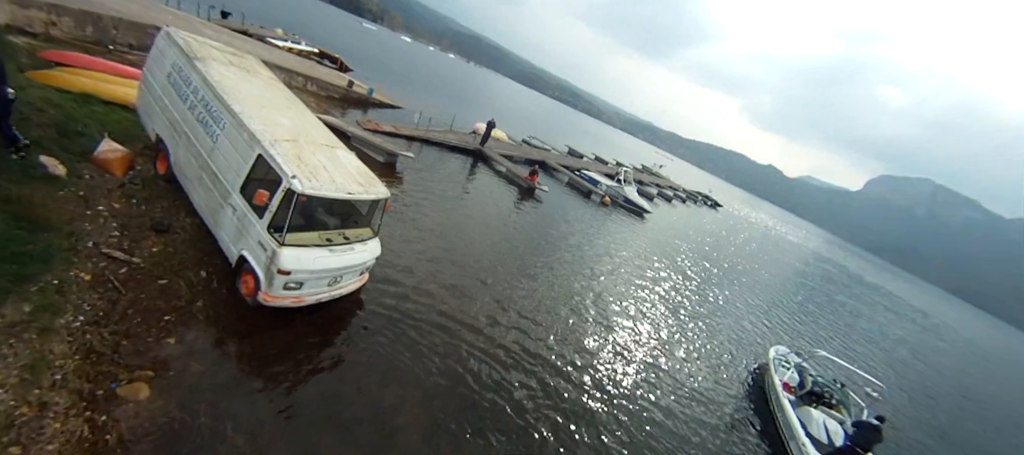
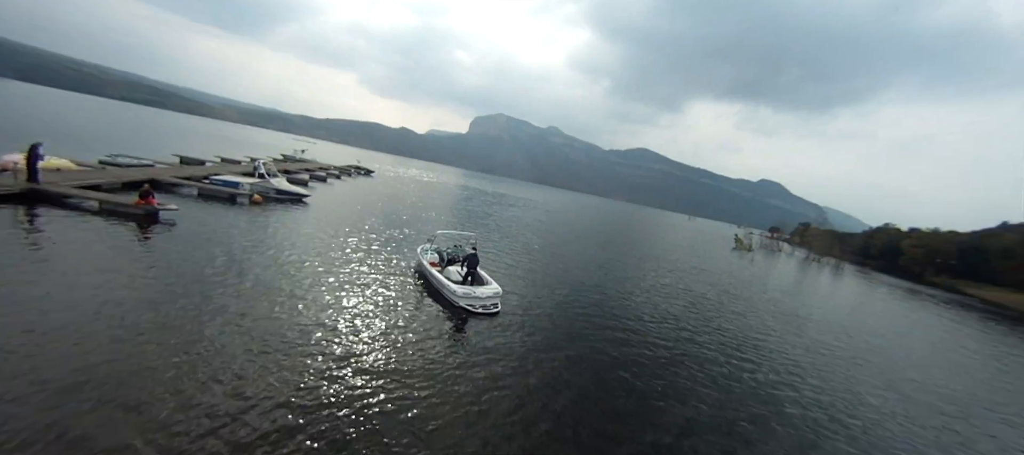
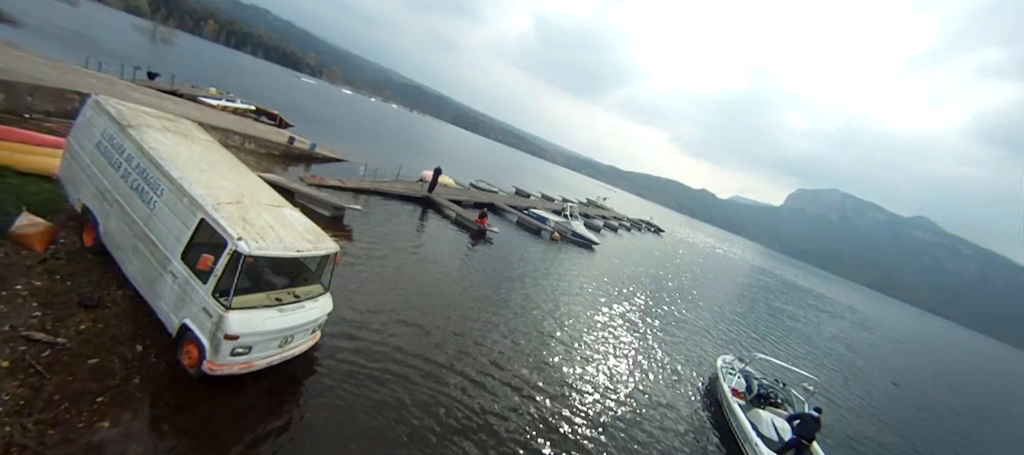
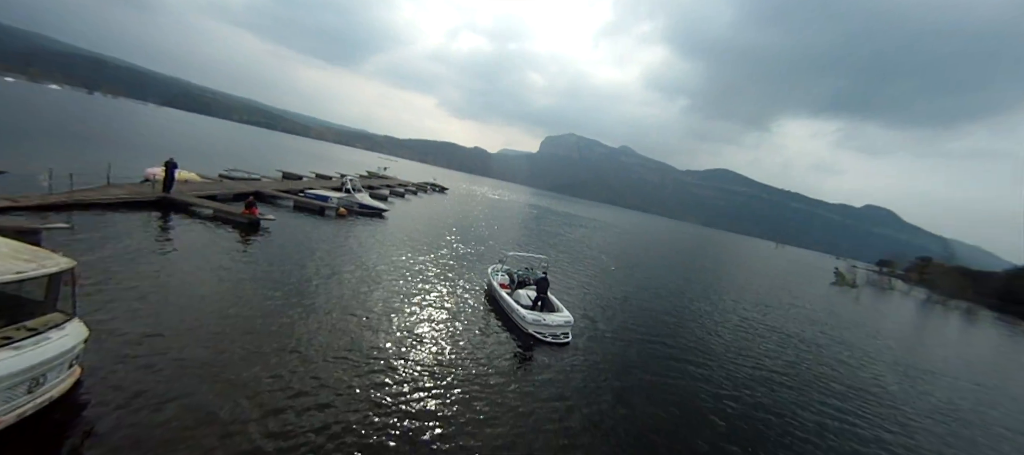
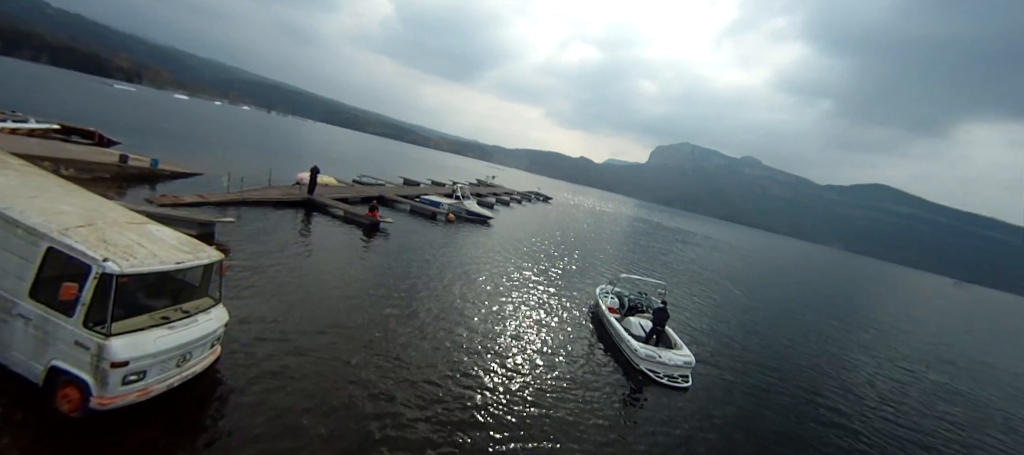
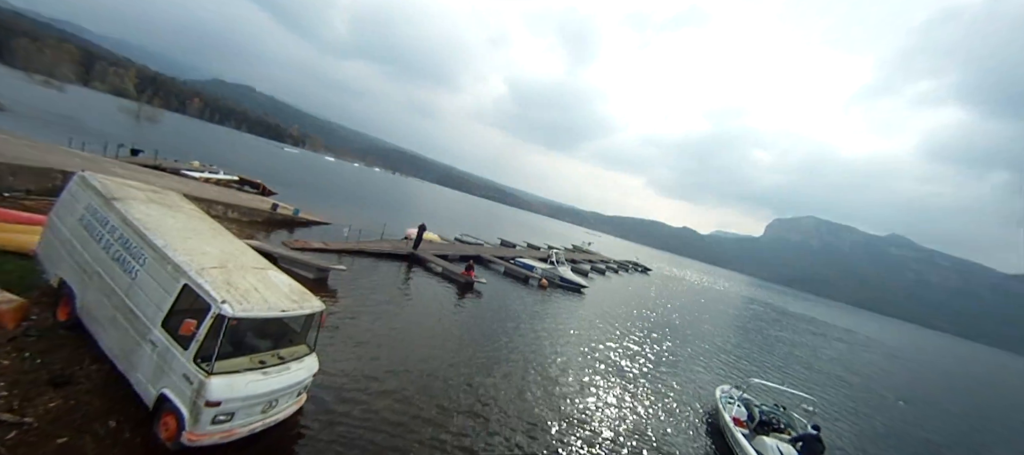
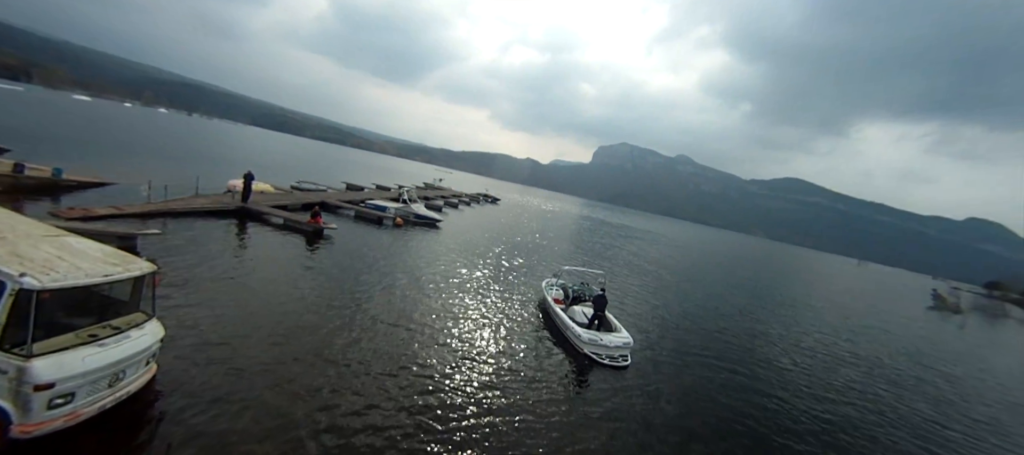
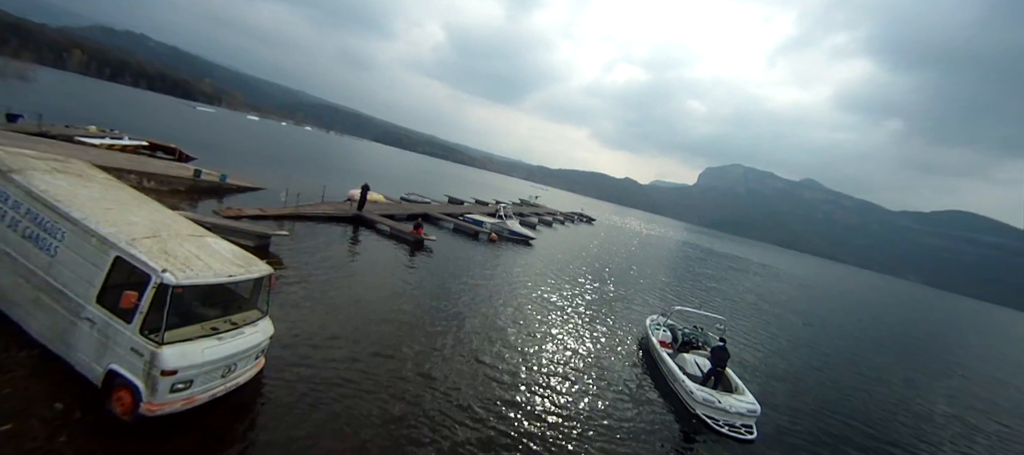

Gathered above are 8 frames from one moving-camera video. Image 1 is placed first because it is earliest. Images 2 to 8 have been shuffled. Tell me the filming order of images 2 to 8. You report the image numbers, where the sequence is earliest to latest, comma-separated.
3, 6, 8, 5, 7, 4, 2
